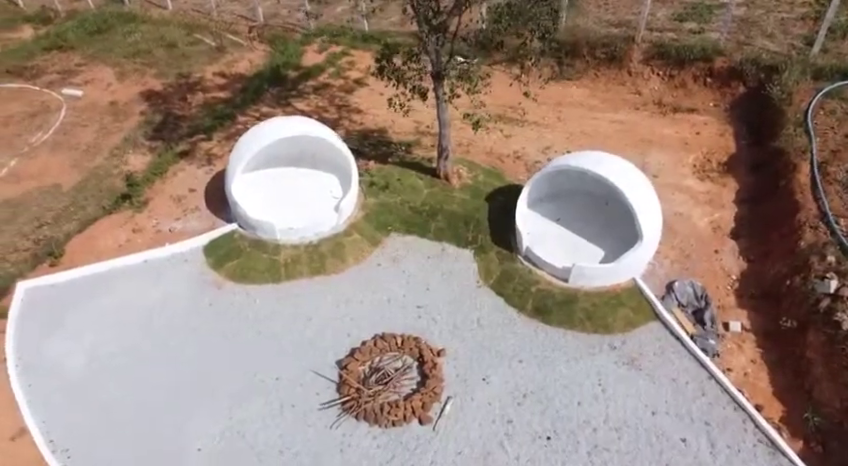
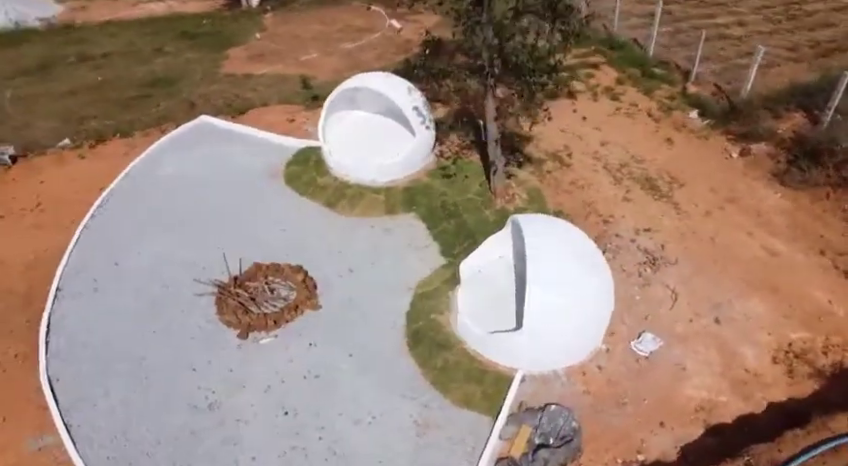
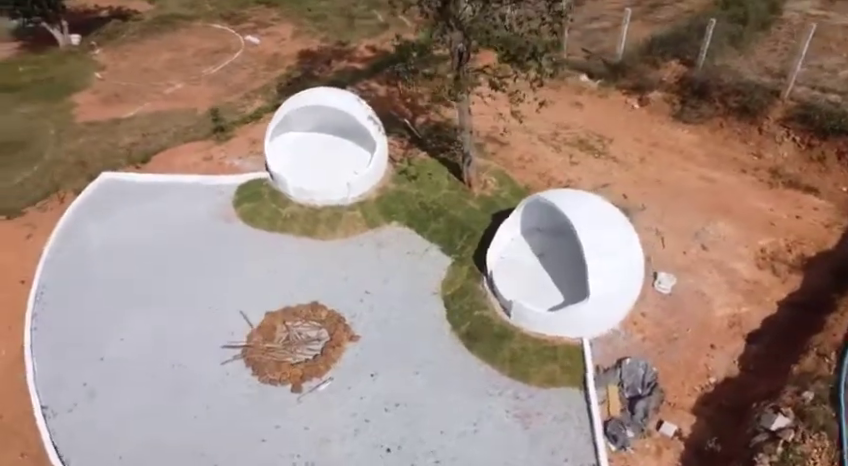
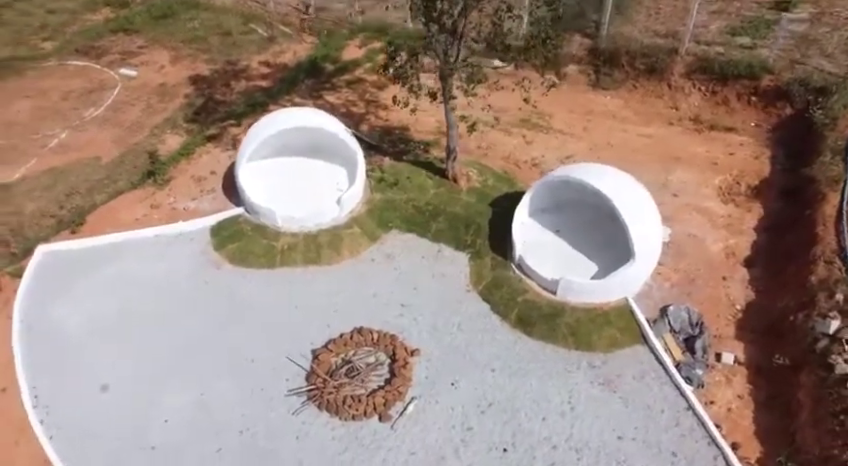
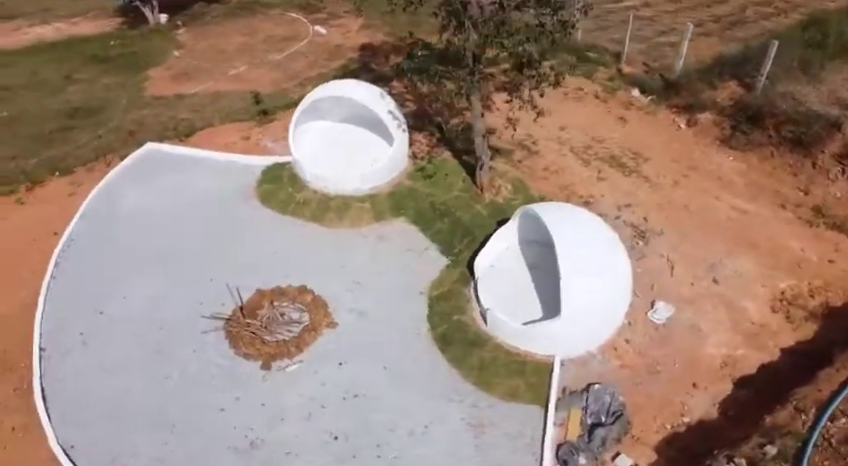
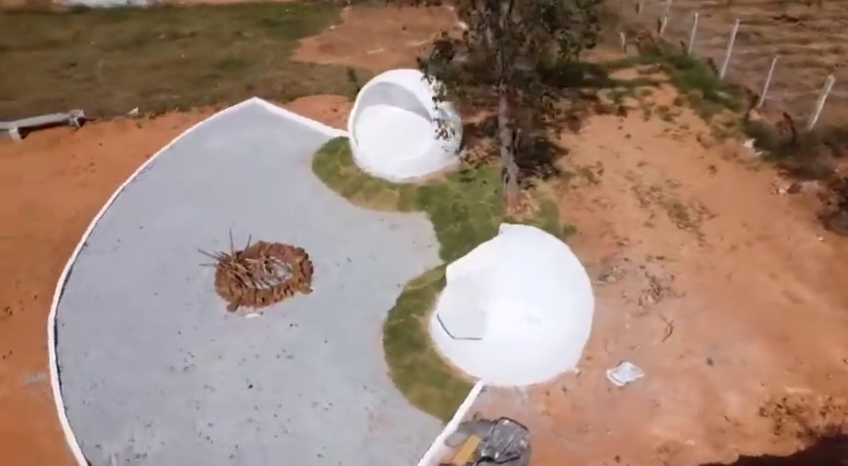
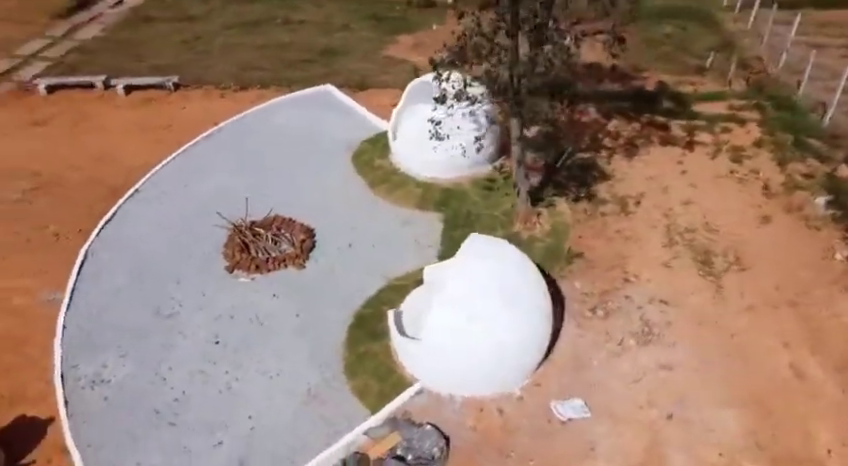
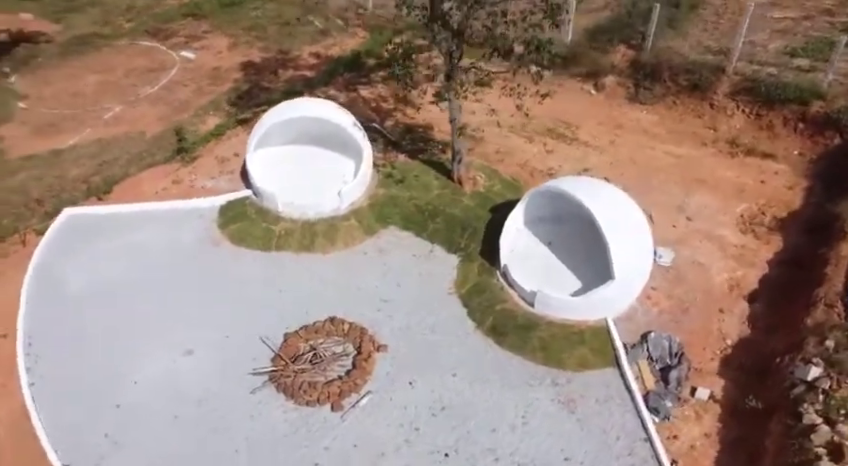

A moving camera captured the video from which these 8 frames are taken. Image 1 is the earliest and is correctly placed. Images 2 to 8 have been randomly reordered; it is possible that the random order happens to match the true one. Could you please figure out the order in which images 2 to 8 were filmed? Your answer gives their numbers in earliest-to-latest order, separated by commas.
4, 8, 3, 5, 2, 6, 7
